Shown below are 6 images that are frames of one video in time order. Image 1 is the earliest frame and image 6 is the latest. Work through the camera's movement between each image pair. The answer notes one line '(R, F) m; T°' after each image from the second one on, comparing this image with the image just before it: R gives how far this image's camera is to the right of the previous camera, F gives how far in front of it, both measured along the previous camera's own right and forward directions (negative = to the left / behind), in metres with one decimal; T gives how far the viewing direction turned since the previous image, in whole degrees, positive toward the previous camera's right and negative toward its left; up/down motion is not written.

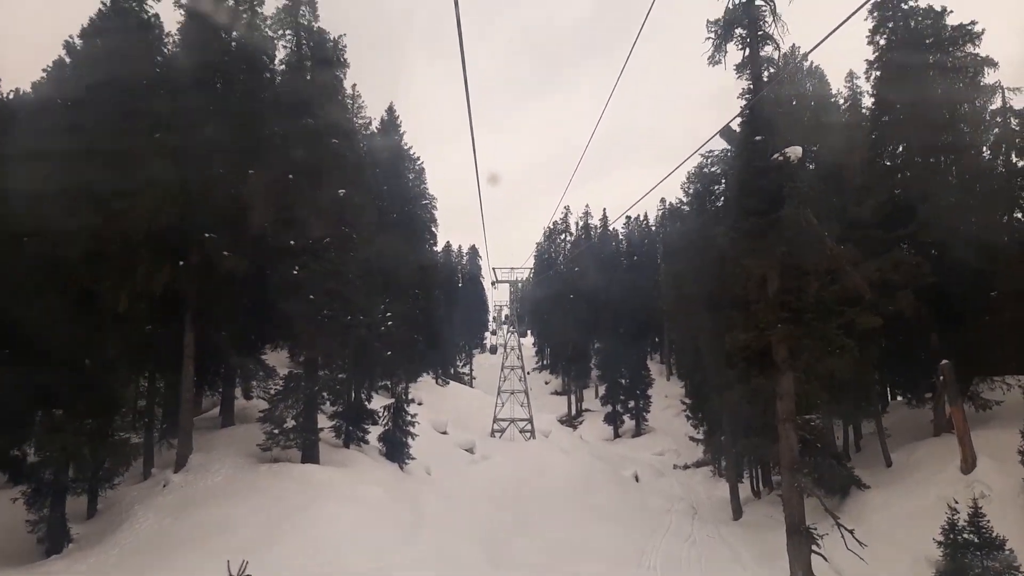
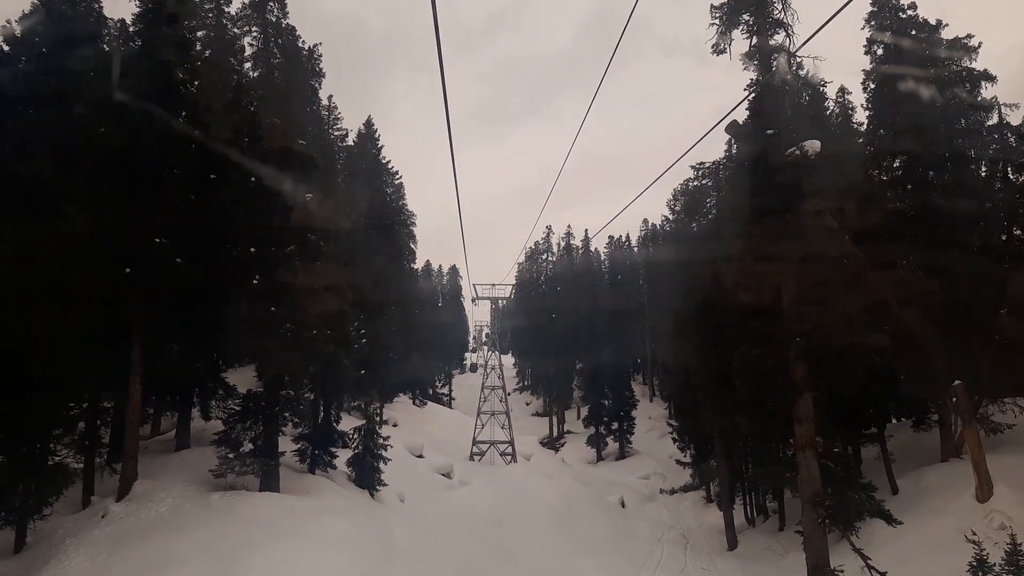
(-0.1, +1.1) m; +2°
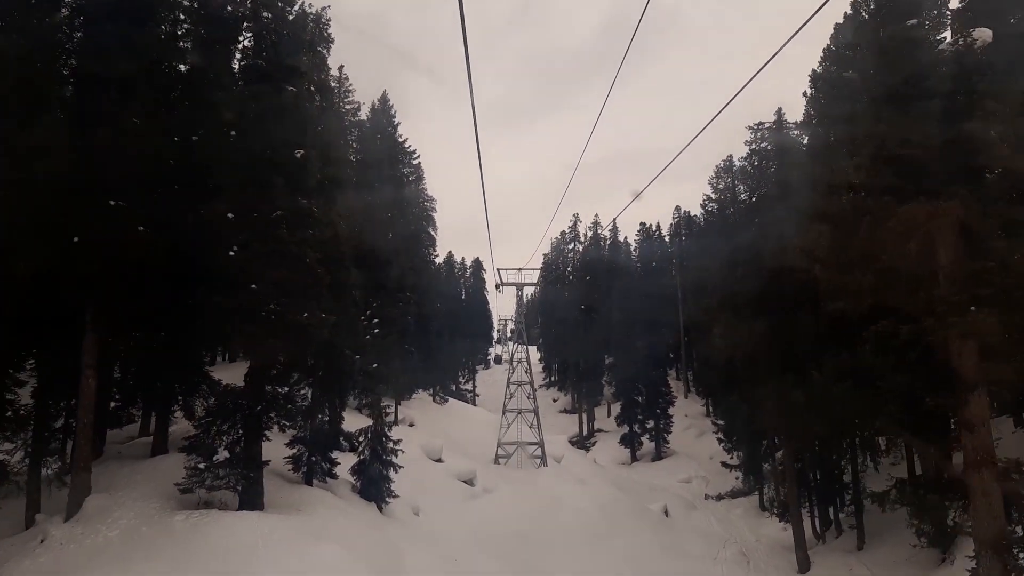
(-0.2, +2.5) m; -2°
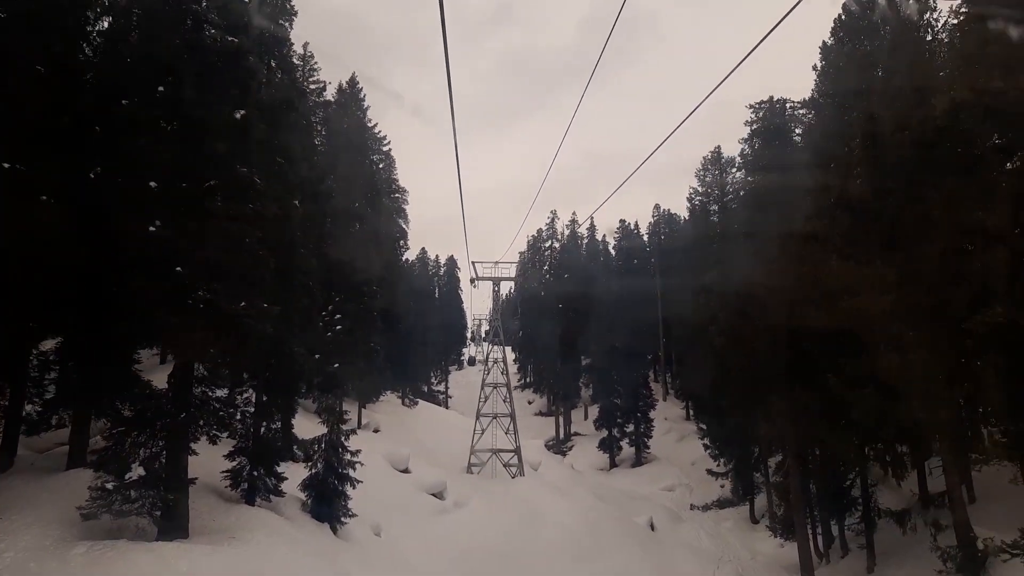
(-0.1, +1.6) m; +2°
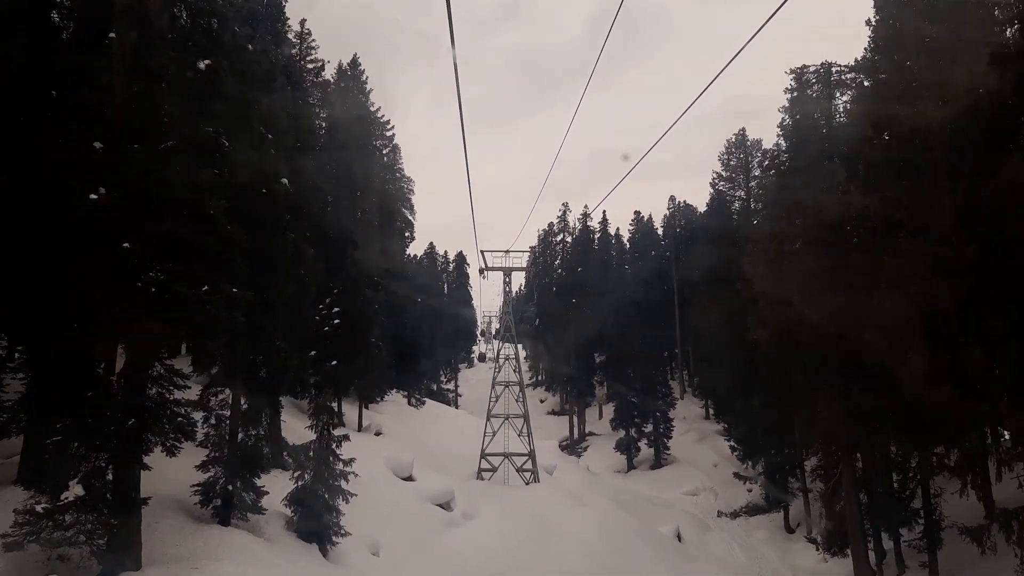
(-0.1, +1.6) m; -1°
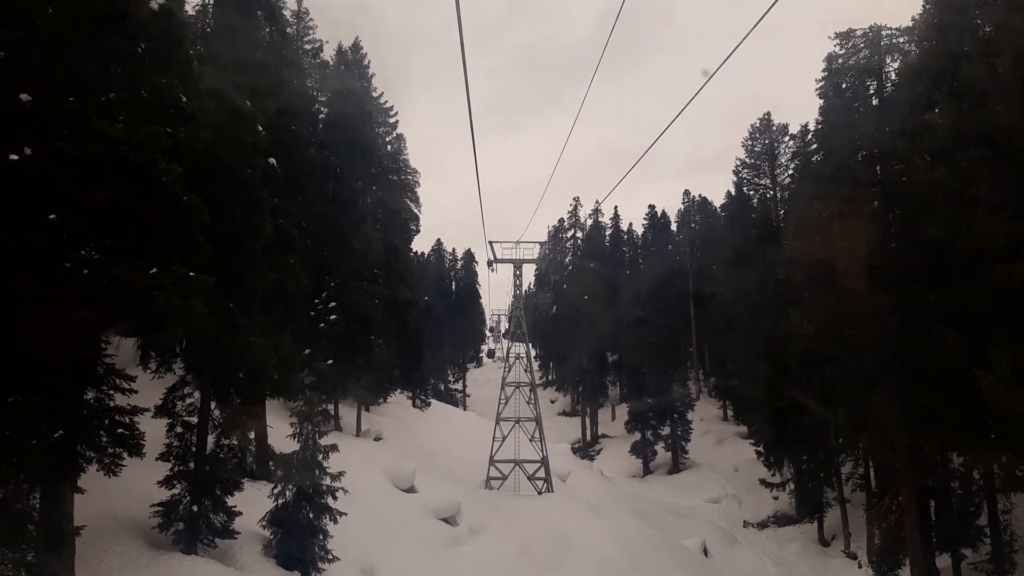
(-0.1, +1.4) m; -1°
